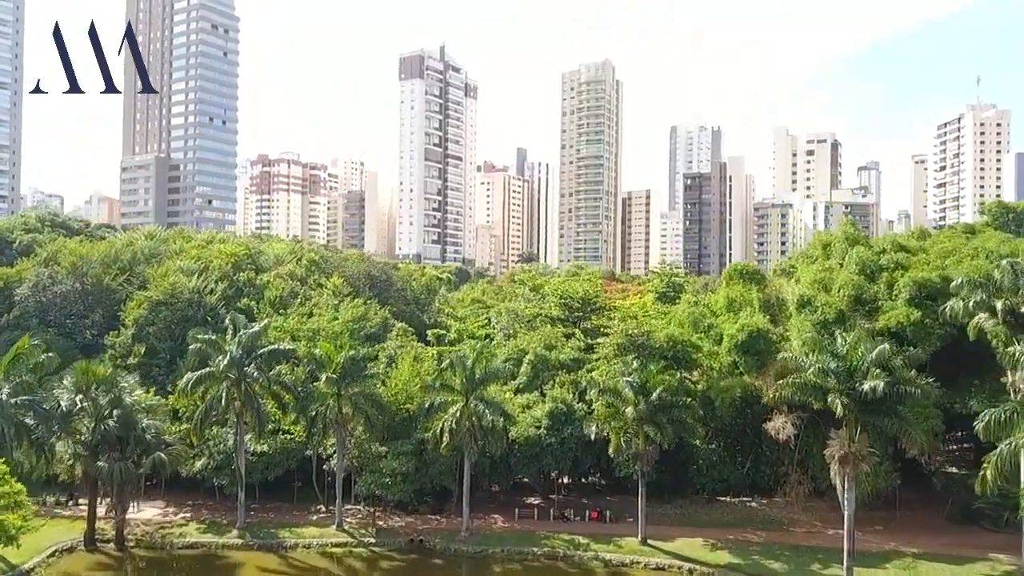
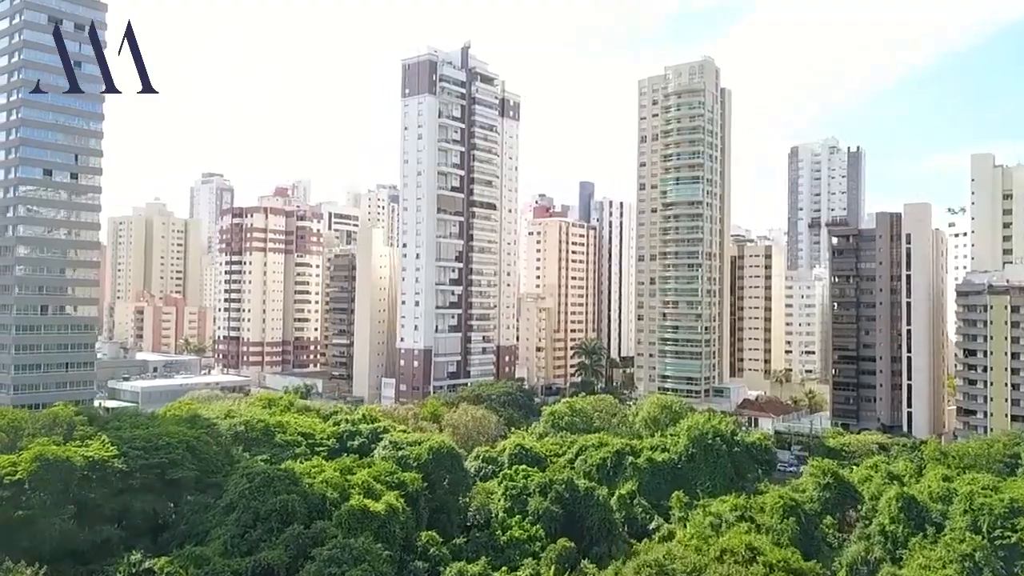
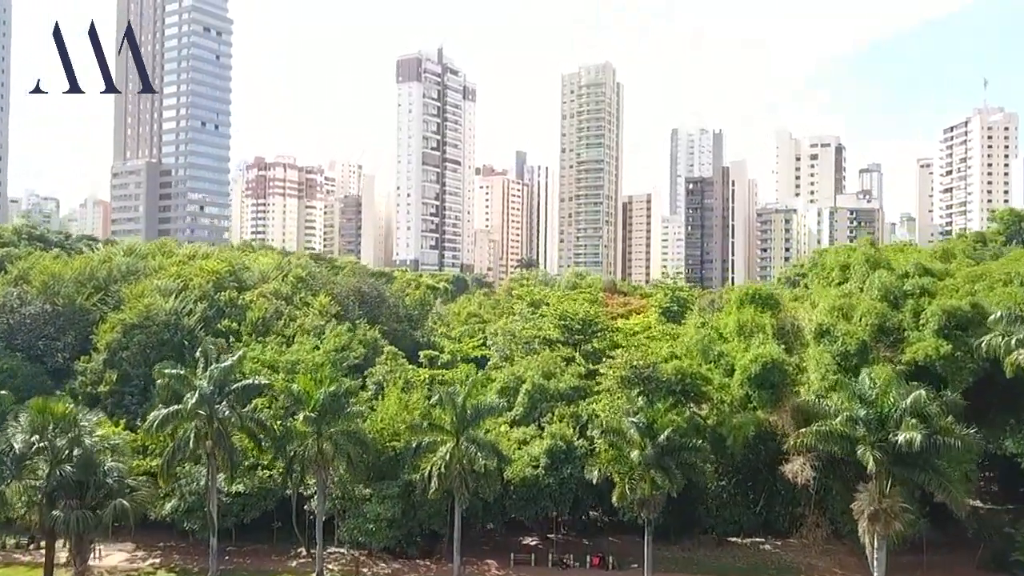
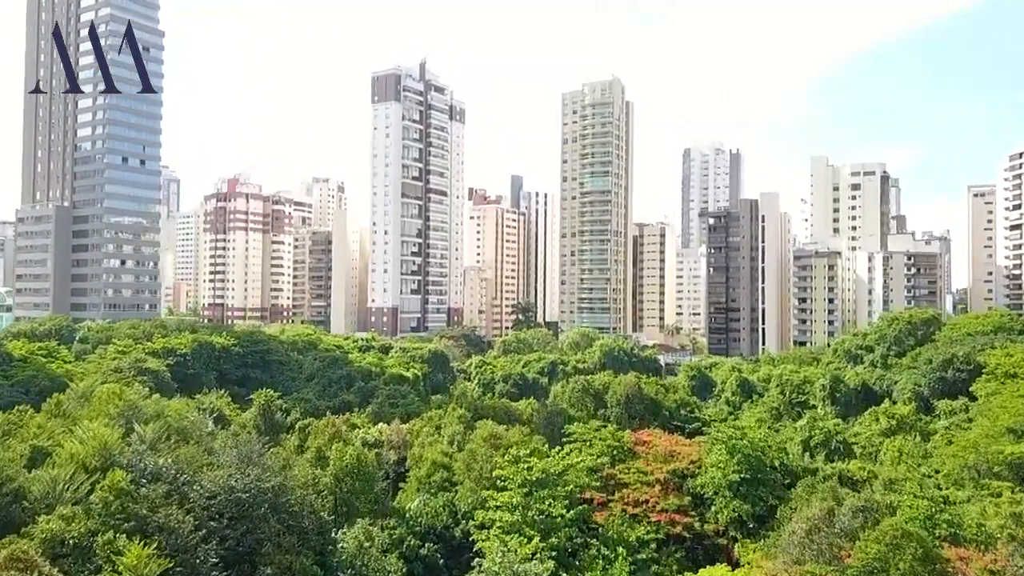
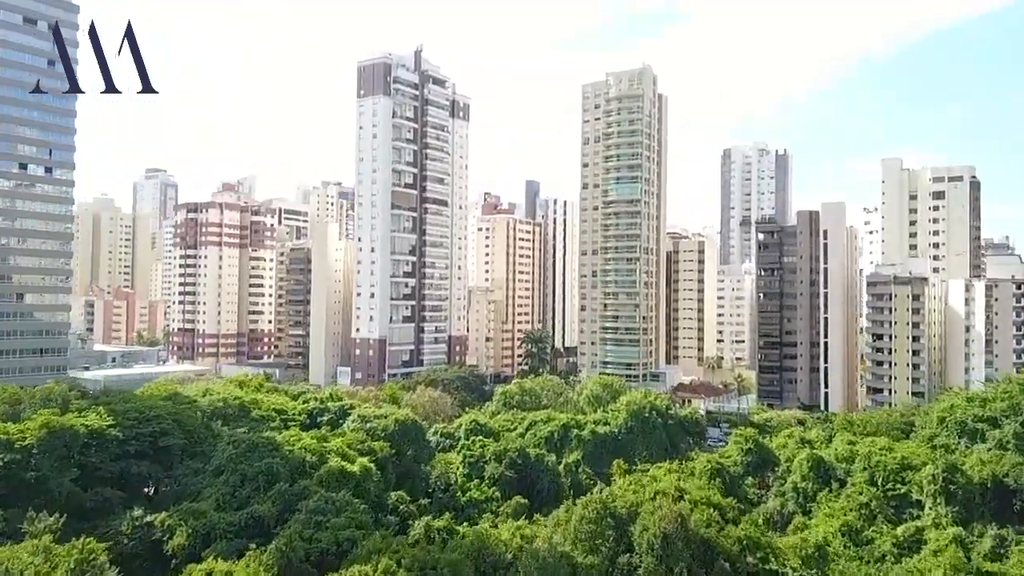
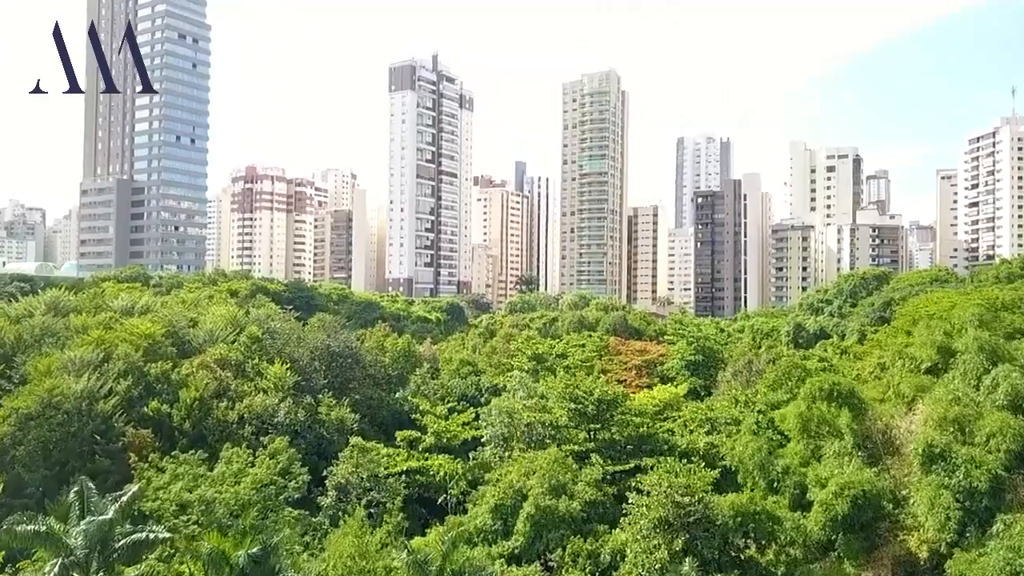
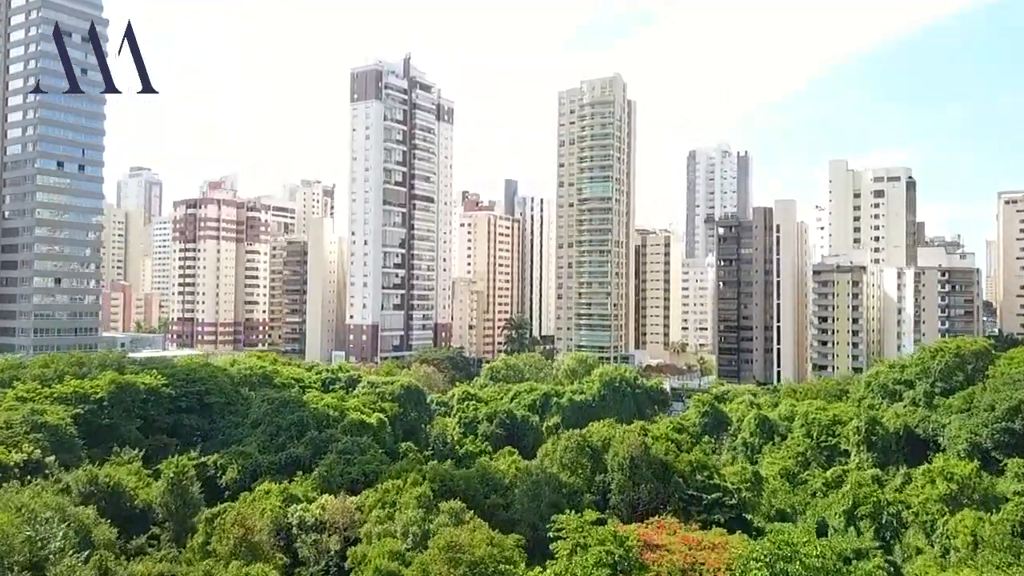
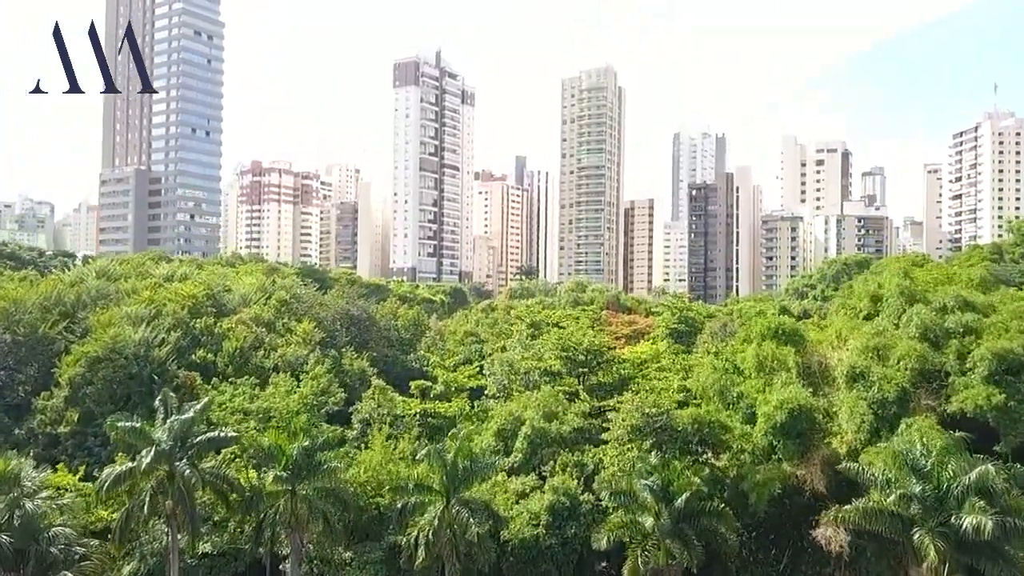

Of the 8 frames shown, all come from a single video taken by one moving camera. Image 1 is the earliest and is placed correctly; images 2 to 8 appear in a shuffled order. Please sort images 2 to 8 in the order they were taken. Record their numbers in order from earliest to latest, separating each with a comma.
3, 8, 6, 4, 7, 5, 2
